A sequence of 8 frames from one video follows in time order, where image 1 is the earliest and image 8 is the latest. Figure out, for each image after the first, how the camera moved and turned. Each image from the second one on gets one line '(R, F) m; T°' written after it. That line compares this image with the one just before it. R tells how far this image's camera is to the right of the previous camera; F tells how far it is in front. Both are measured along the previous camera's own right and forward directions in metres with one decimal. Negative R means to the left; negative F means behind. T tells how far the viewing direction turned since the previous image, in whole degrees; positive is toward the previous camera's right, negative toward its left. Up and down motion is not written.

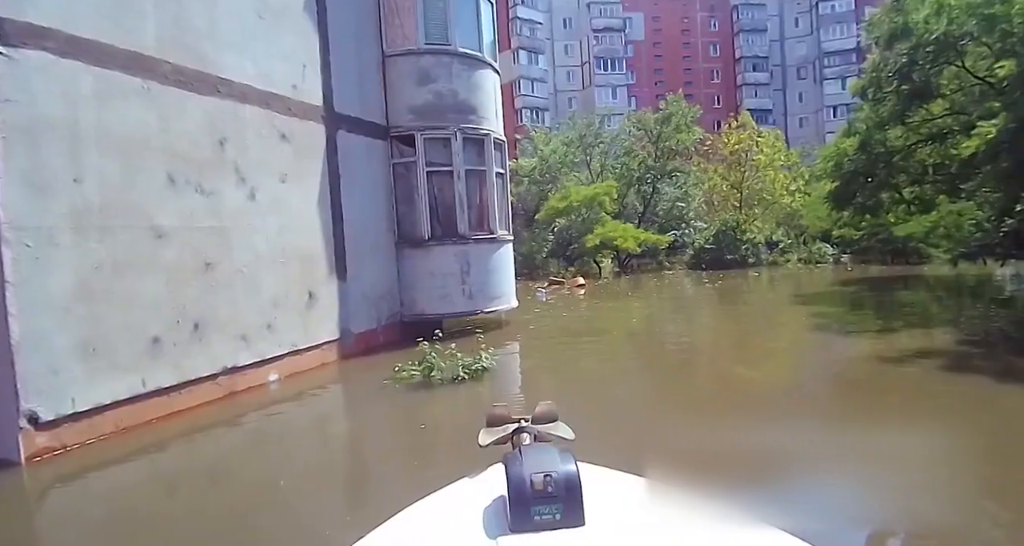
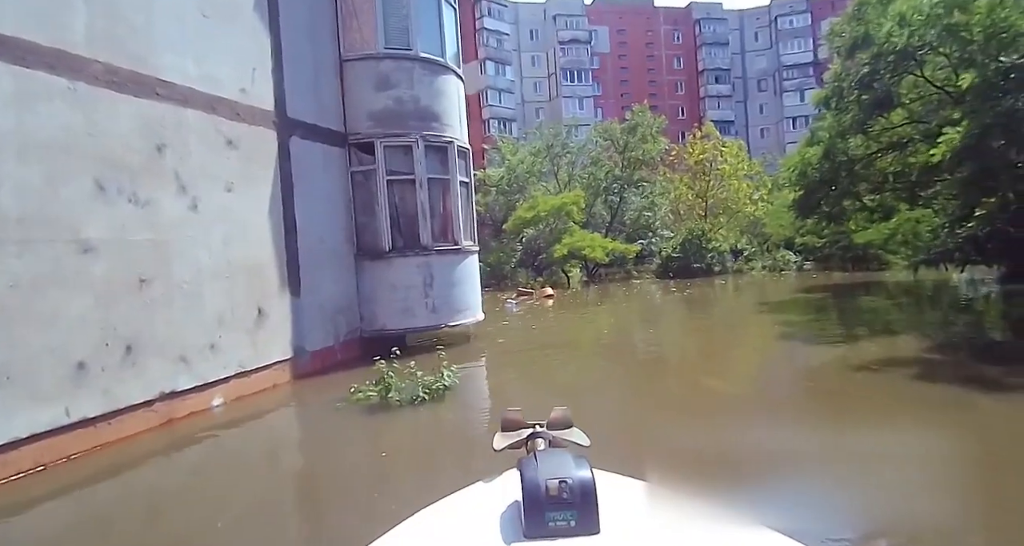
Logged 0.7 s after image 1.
(+0.1, +0.4) m; +3°
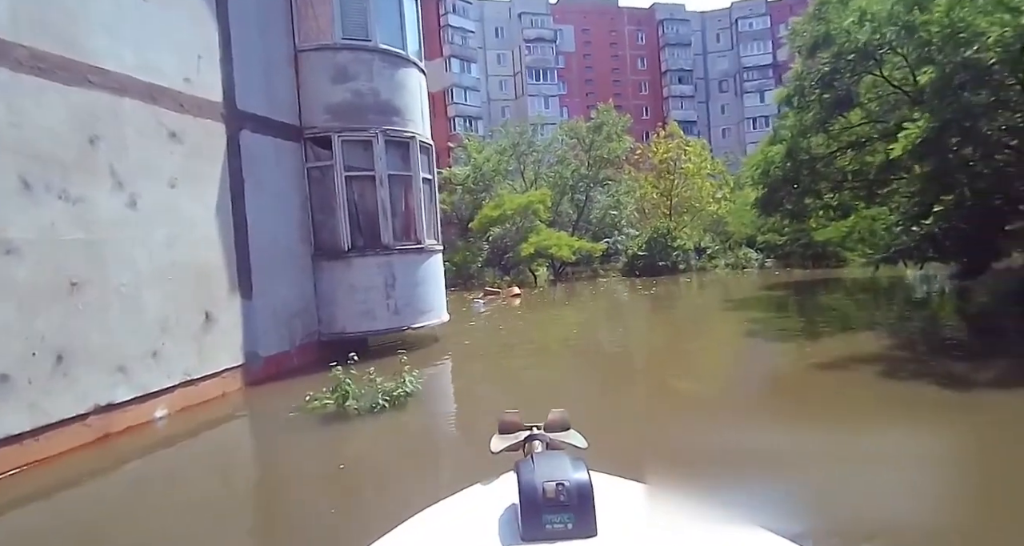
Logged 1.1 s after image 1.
(0.0, +0.3) m; +3°
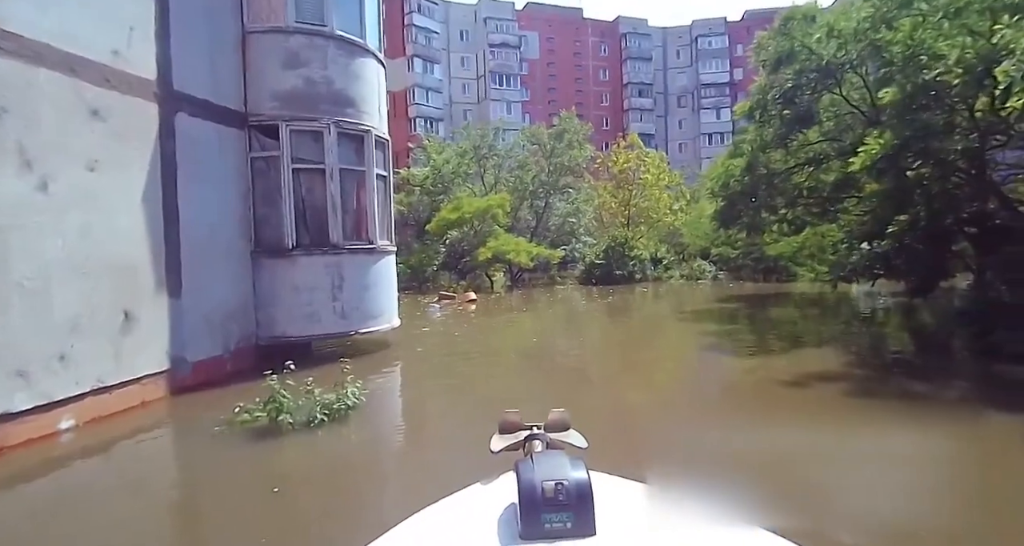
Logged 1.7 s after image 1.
(0.0, +0.4) m; +4°
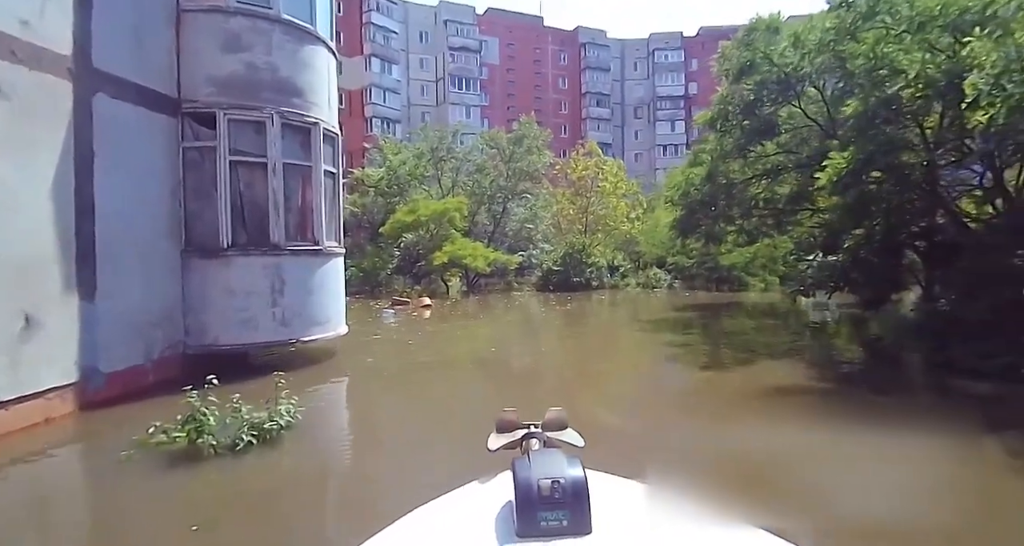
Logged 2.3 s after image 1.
(0.0, +0.5) m; +4°
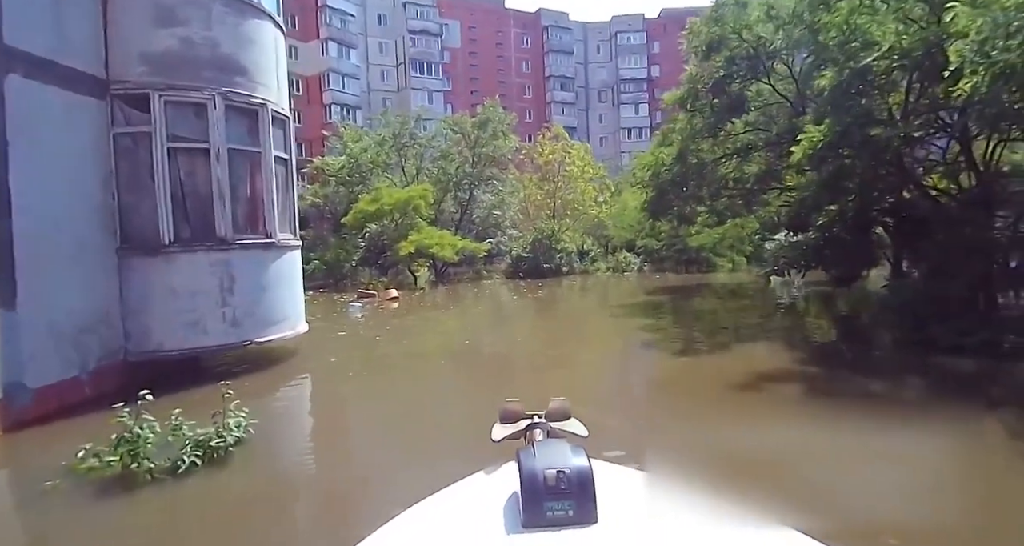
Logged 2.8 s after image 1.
(0.0, +0.5) m; +3°
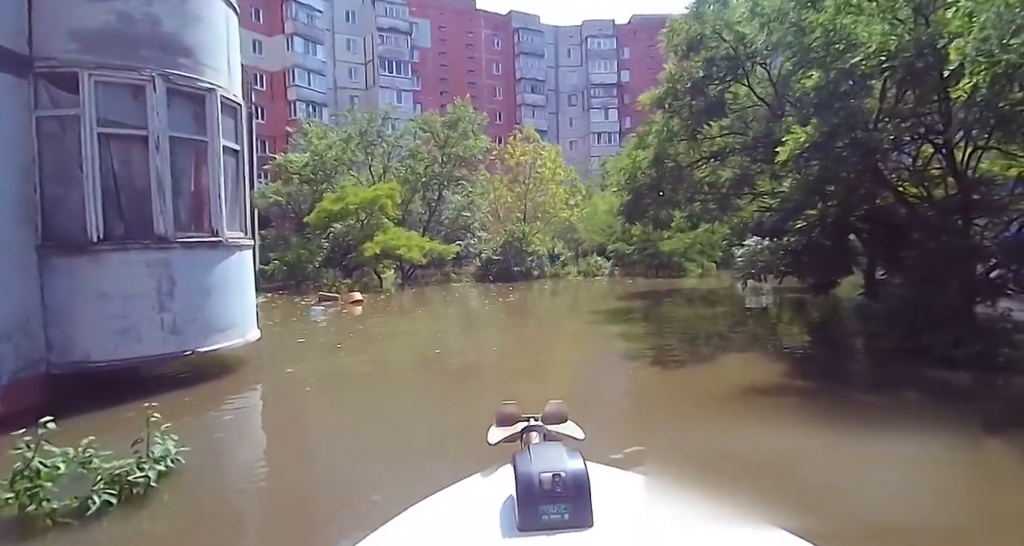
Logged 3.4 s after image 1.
(-0.1, +0.6) m; +3°
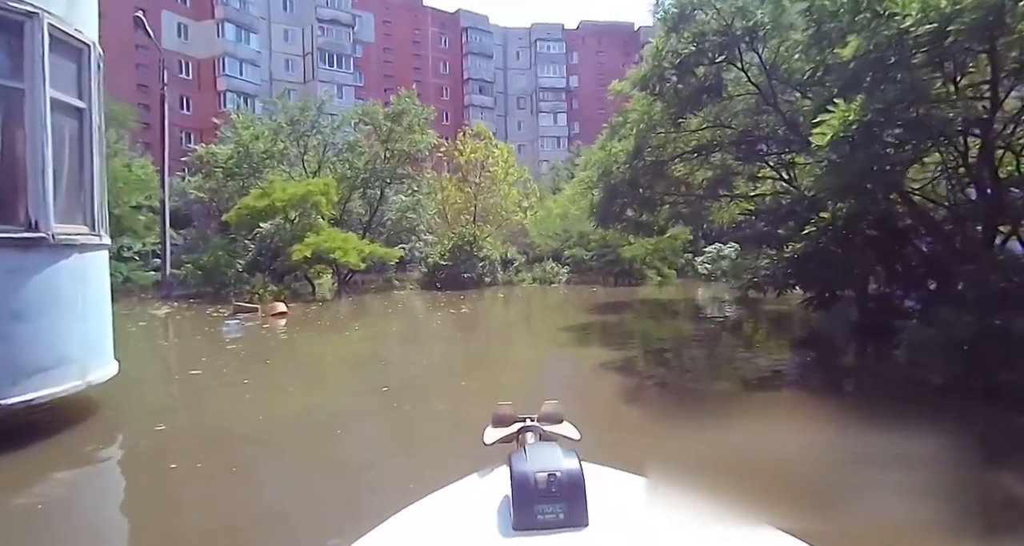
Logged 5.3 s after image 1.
(-0.2, +1.9) m; +5°
